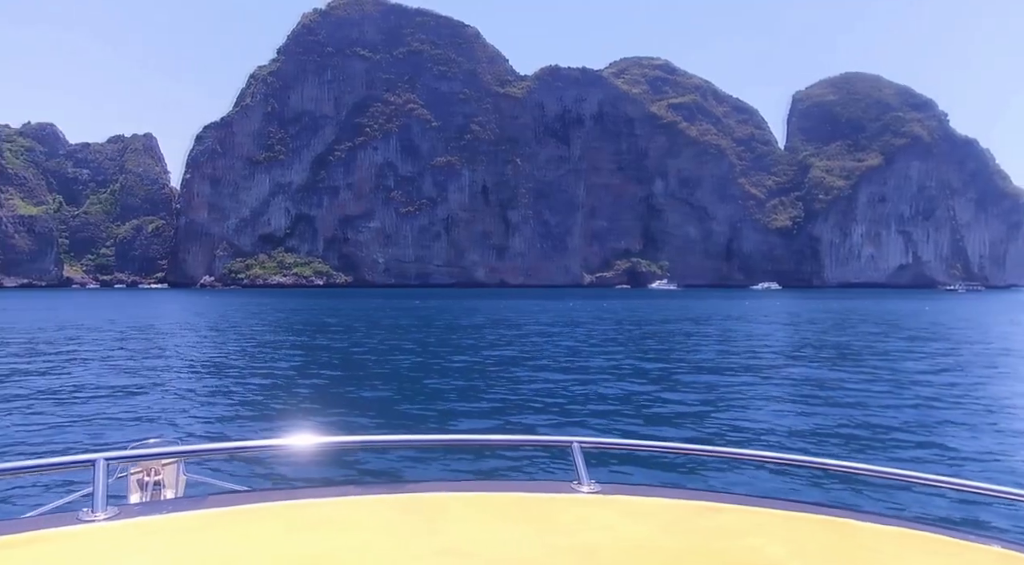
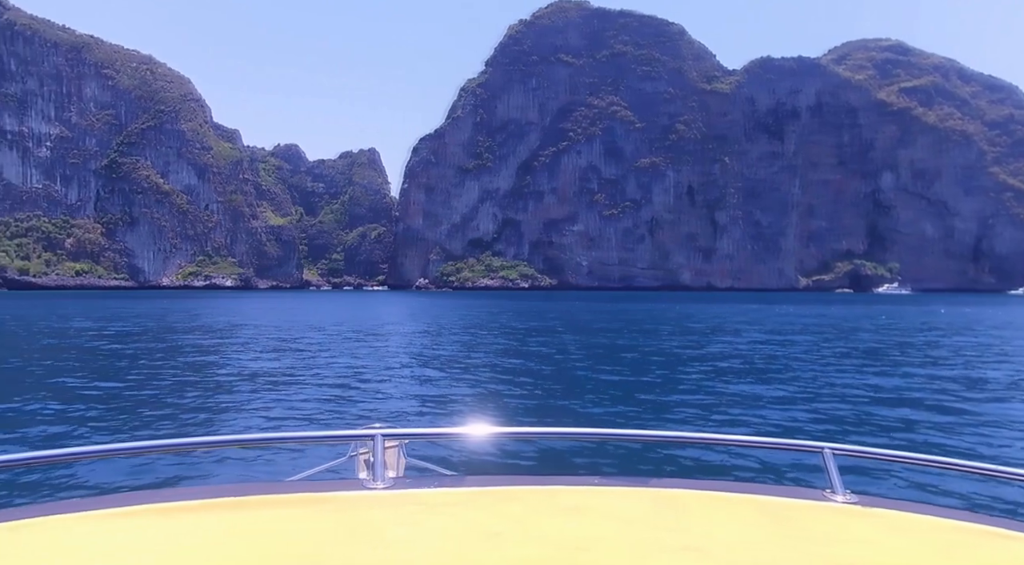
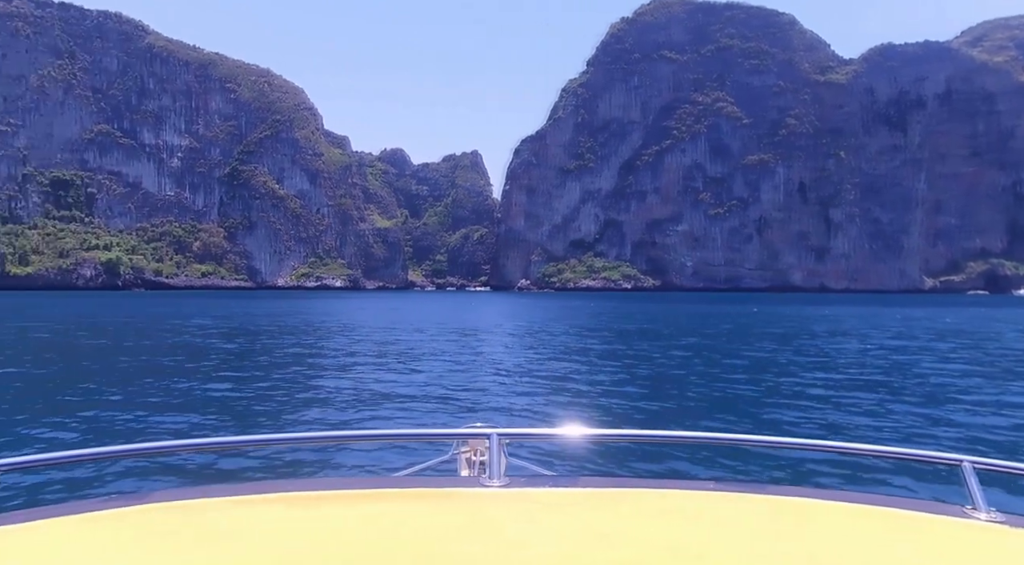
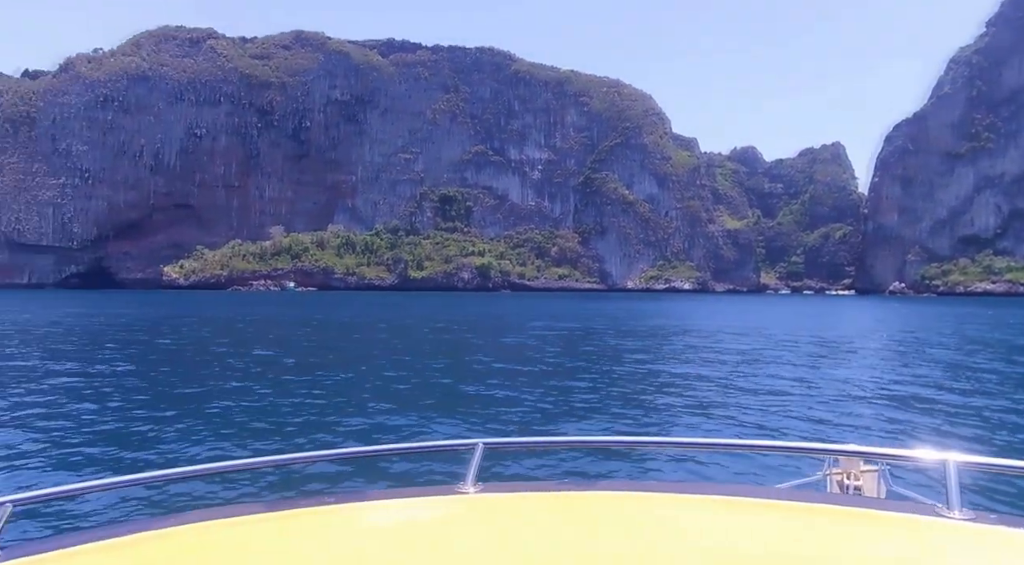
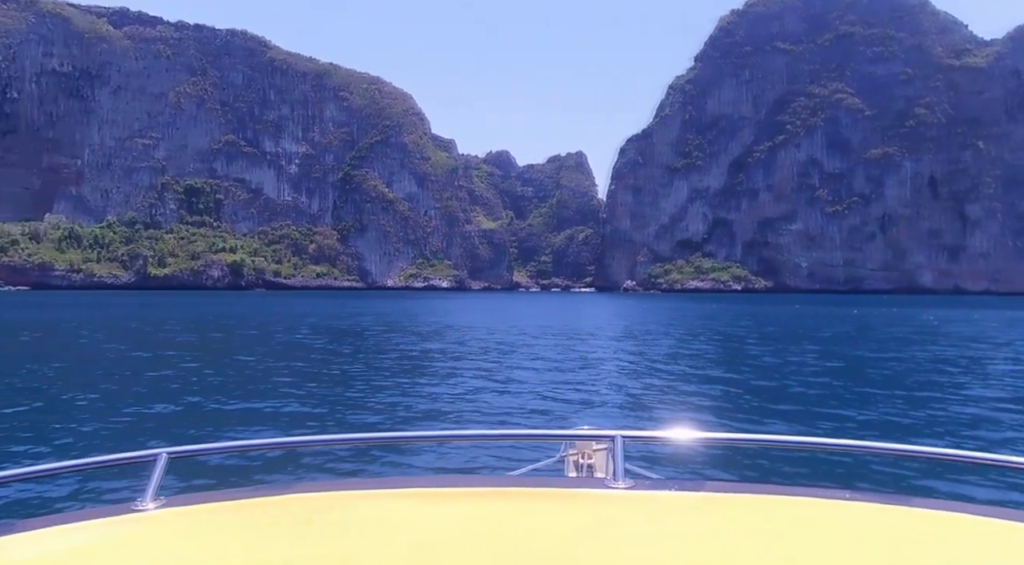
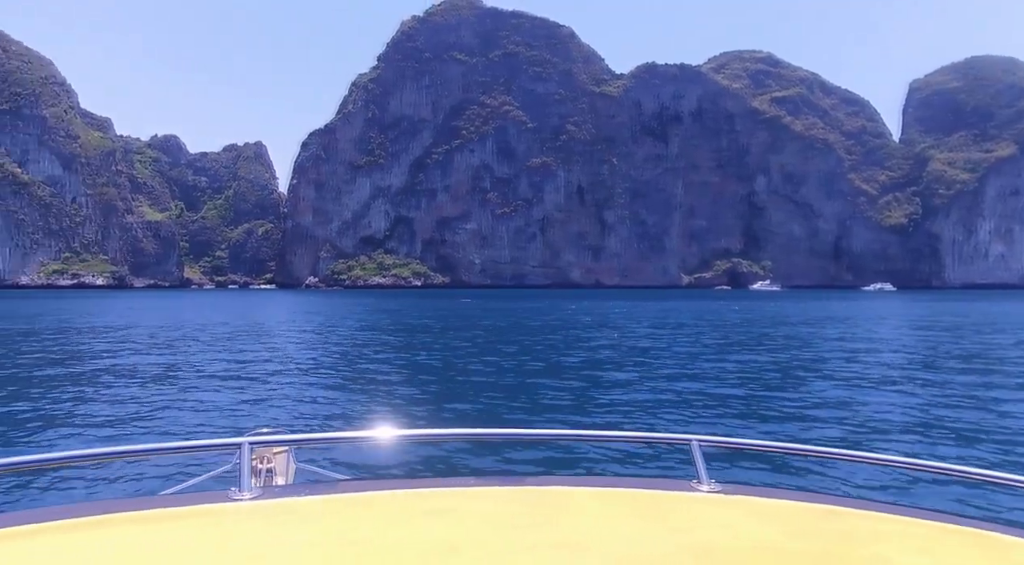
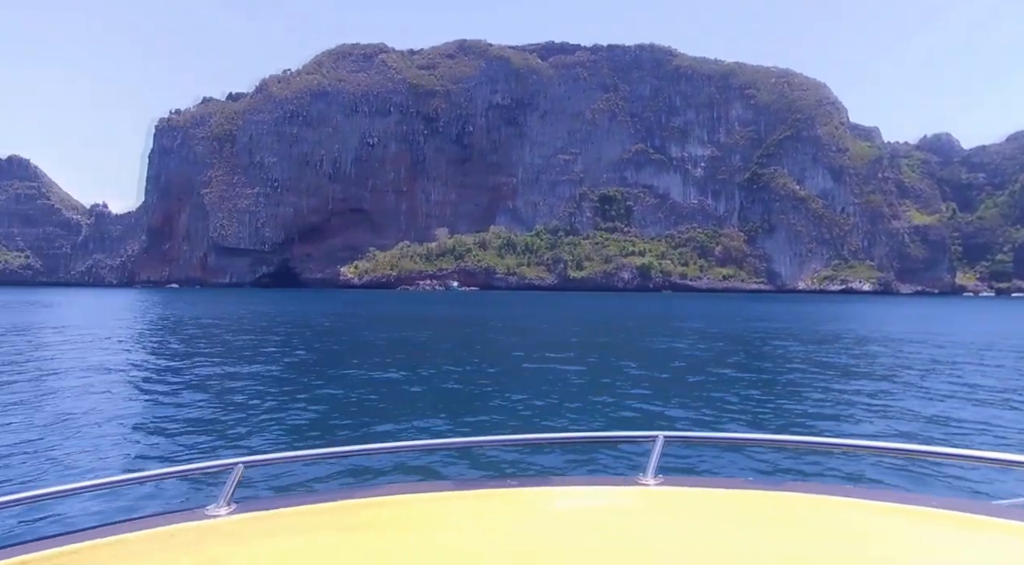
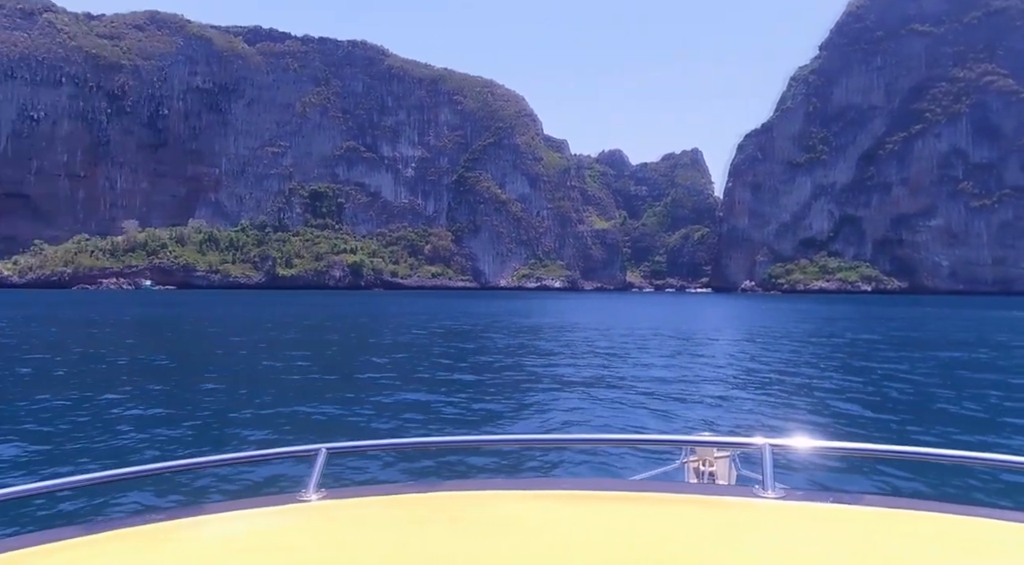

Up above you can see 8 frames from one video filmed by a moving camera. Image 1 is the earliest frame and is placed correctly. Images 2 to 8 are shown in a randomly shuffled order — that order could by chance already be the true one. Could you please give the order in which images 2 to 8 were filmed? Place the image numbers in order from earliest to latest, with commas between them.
6, 2, 3, 5, 8, 4, 7
